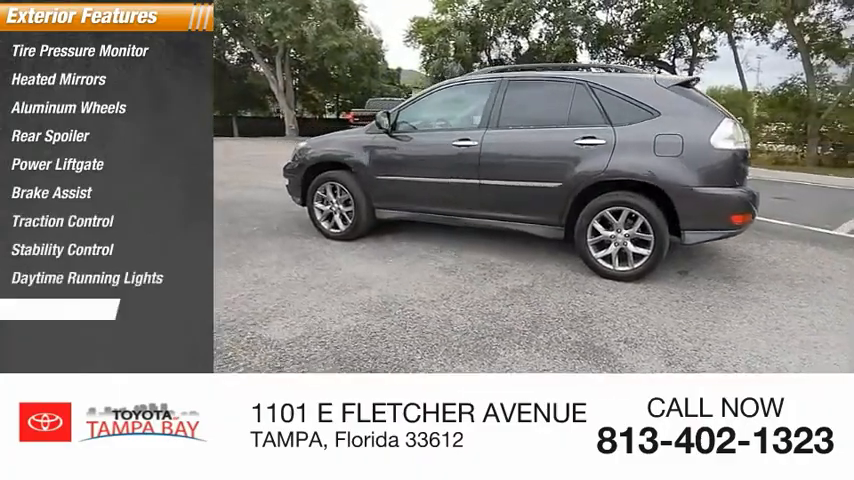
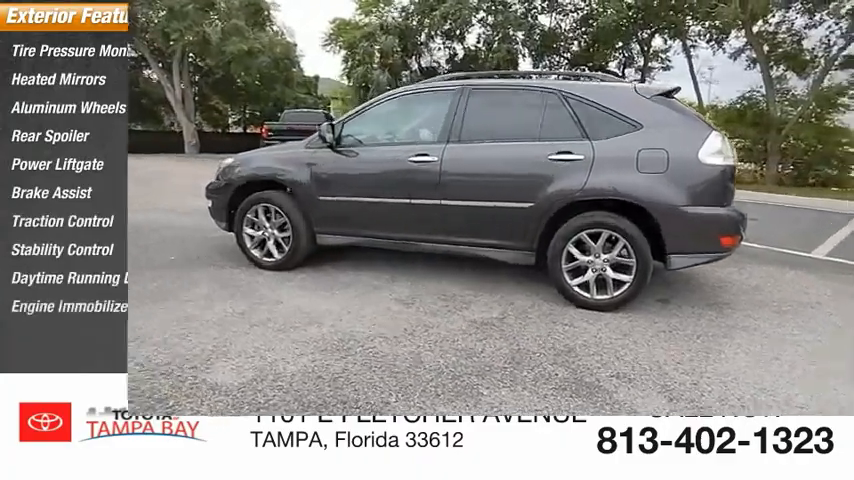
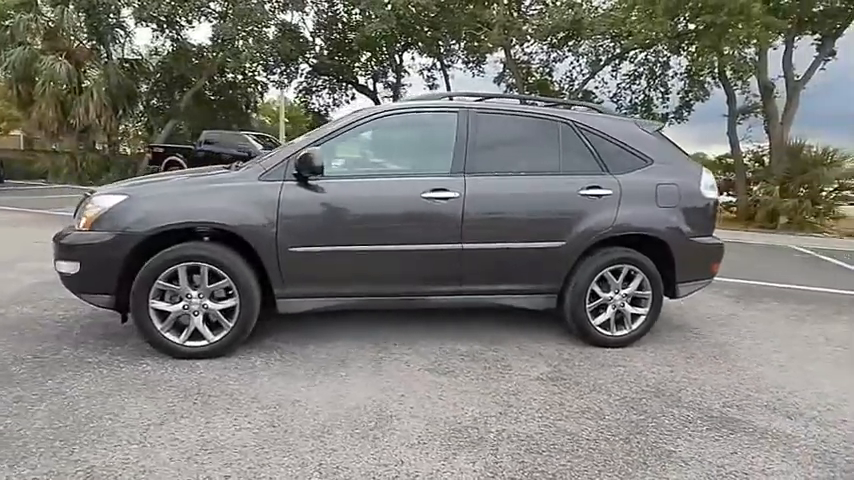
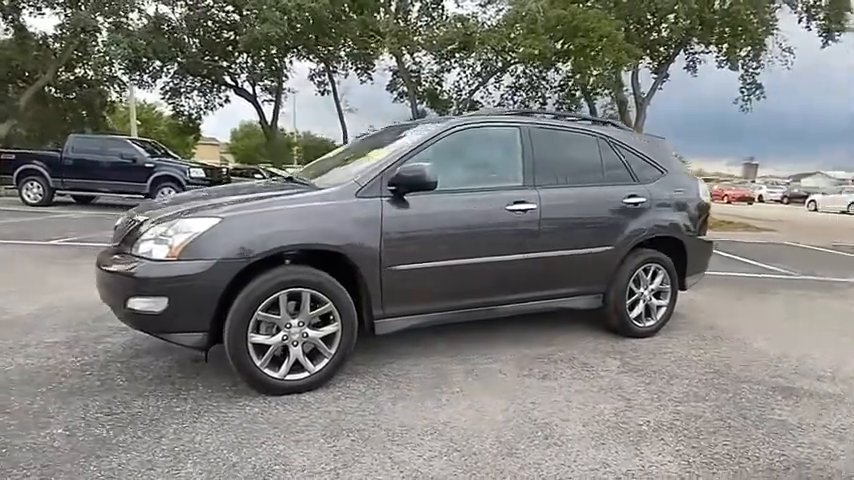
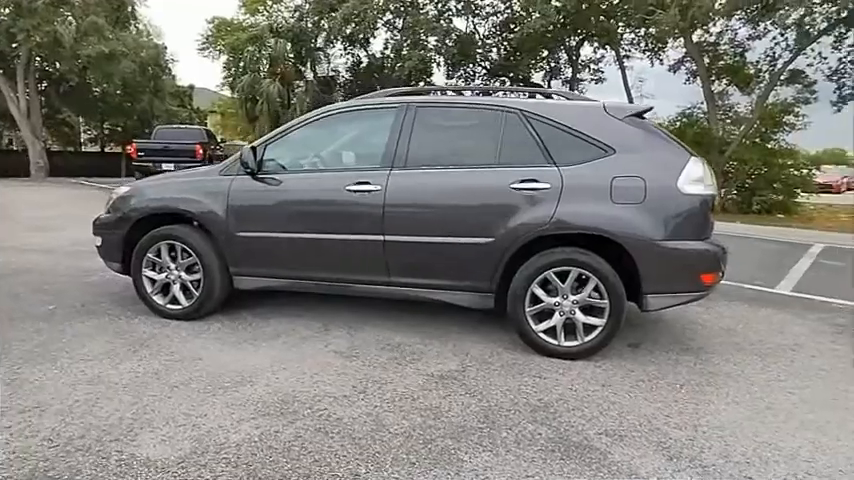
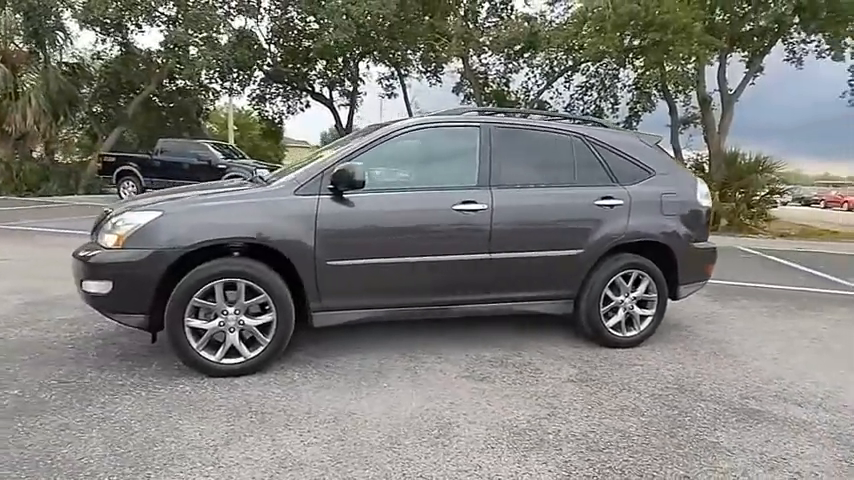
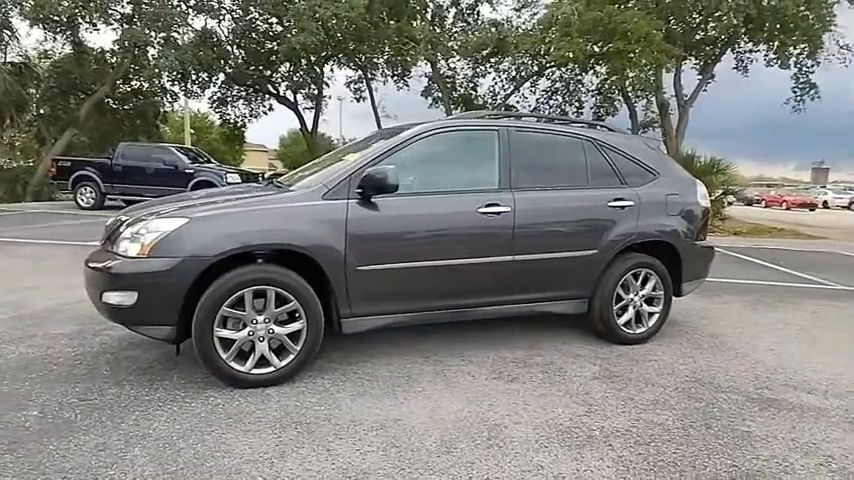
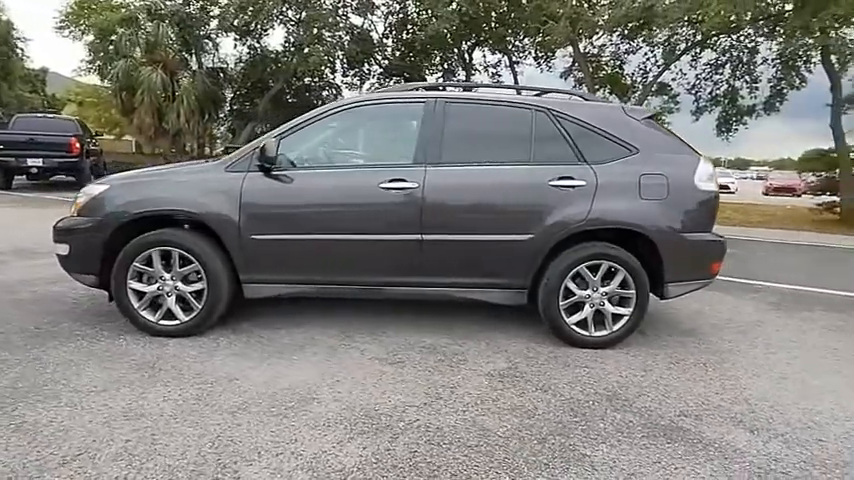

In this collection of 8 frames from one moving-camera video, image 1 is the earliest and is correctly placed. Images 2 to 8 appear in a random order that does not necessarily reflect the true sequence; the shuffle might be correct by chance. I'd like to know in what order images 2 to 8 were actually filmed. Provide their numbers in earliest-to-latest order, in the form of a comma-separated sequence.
2, 5, 8, 3, 6, 7, 4
